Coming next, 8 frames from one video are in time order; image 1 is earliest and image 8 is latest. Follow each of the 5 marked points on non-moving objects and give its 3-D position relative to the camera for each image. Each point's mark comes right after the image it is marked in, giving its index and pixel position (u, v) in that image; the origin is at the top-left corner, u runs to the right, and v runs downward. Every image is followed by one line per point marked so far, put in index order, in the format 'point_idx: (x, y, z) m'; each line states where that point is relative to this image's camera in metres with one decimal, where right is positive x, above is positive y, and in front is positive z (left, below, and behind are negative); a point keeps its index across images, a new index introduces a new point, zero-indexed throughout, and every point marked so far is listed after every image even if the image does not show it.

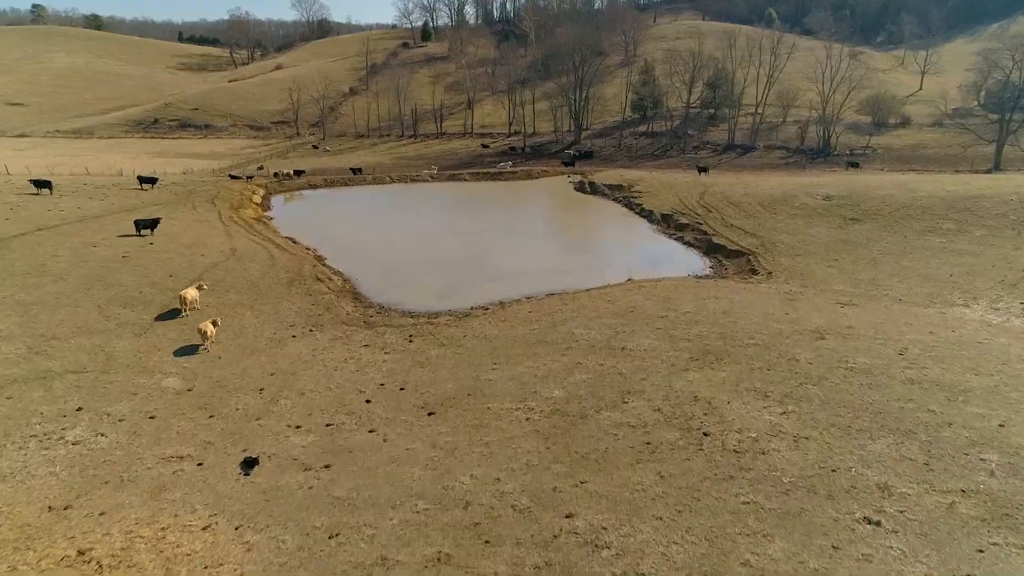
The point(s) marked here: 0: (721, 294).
0: (+5.2, -0.2, +16.8) m
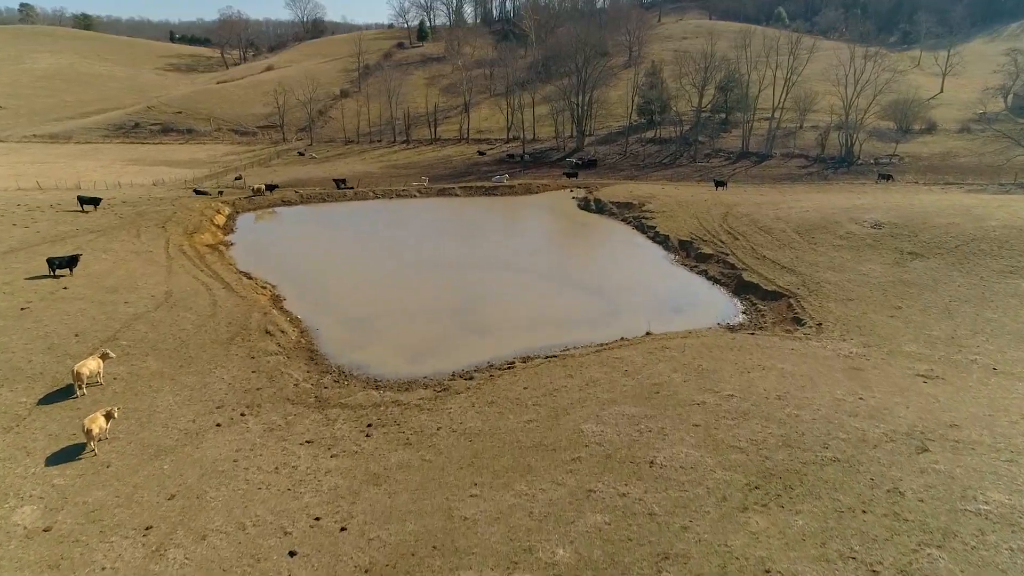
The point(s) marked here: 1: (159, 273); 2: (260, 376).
0: (+5.0, -1.4, +13.3) m
1: (-9.5, +0.4, +18.3) m
2: (-5.0, -1.8, +13.5) m
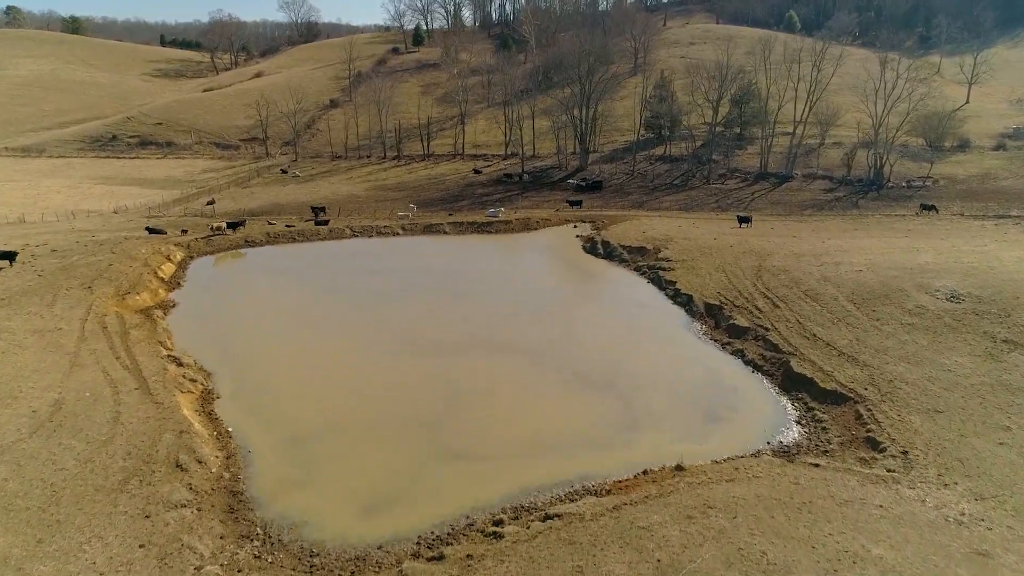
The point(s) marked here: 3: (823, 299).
0: (+4.8, -3.5, +9.5) m
1: (-9.7, -1.7, +14.6) m
2: (-5.2, -3.8, +9.8) m
3: (+8.2, -0.3, +17.8) m
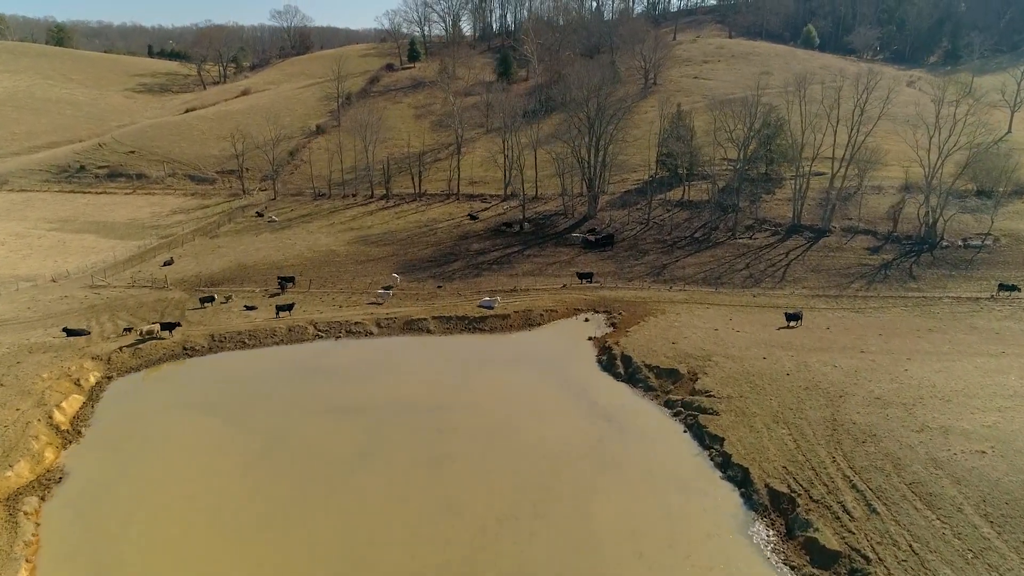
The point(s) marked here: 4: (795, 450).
0: (+4.6, -7.3, +4.4) m
1: (-9.8, -5.5, +9.6) m
2: (-5.3, -7.7, +4.7) m
3: (+8.1, -4.1, +12.8) m
4: (+6.4, -3.7, +15.4) m
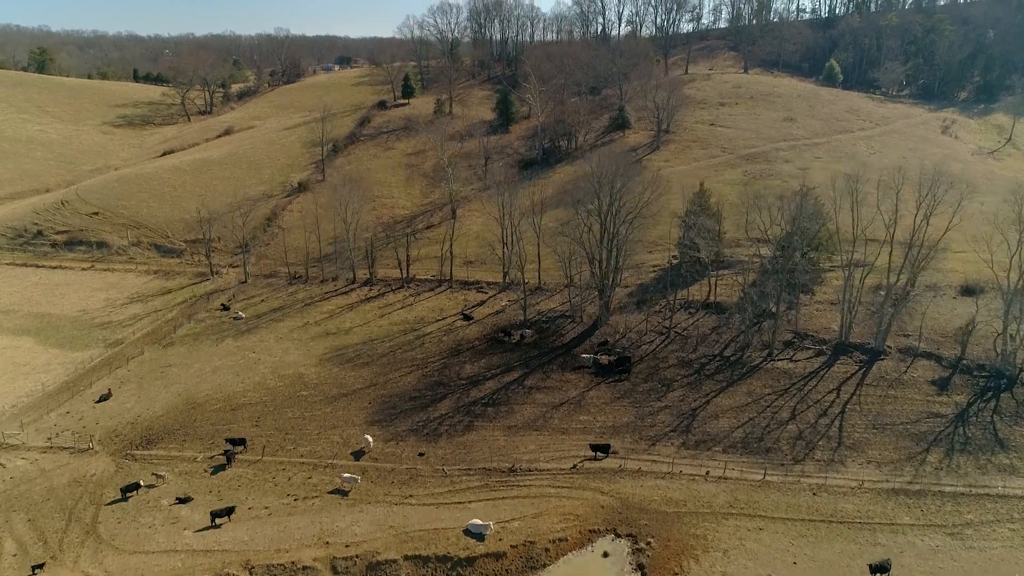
0: (+4.5, -13.6, -1.2) m
1: (-9.9, -11.7, +4.0) m
2: (-5.5, -13.9, -0.8) m
3: (+7.9, -10.4, +7.2) m
4: (+6.3, -9.9, +9.8) m
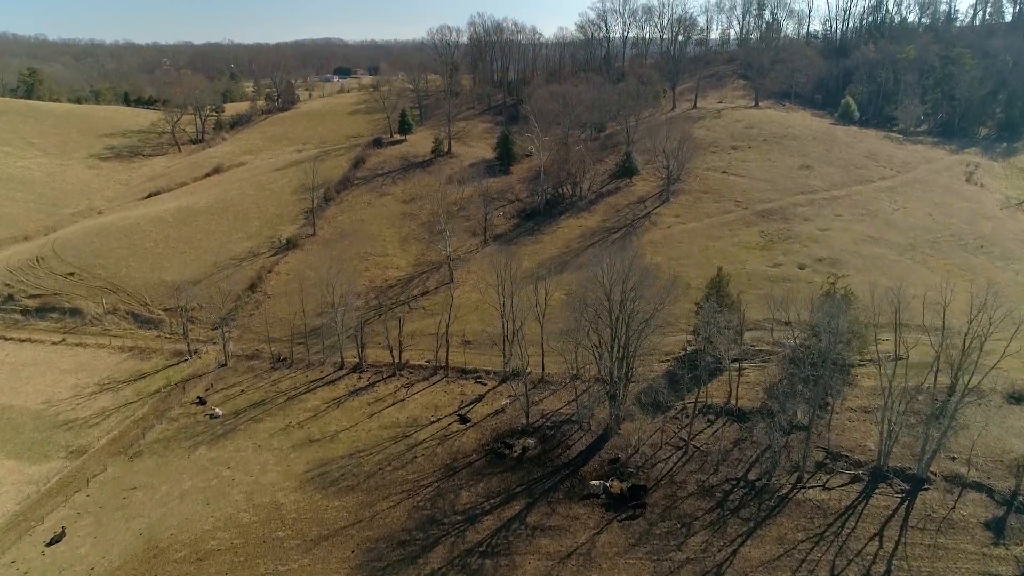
0: (+4.5, -18.7, -4.5) m
1: (-9.9, -16.9, +0.7) m
2: (-5.5, -19.1, -4.1) m
3: (+7.9, -15.5, +3.9) m
4: (+6.3, -15.0, +6.5) m
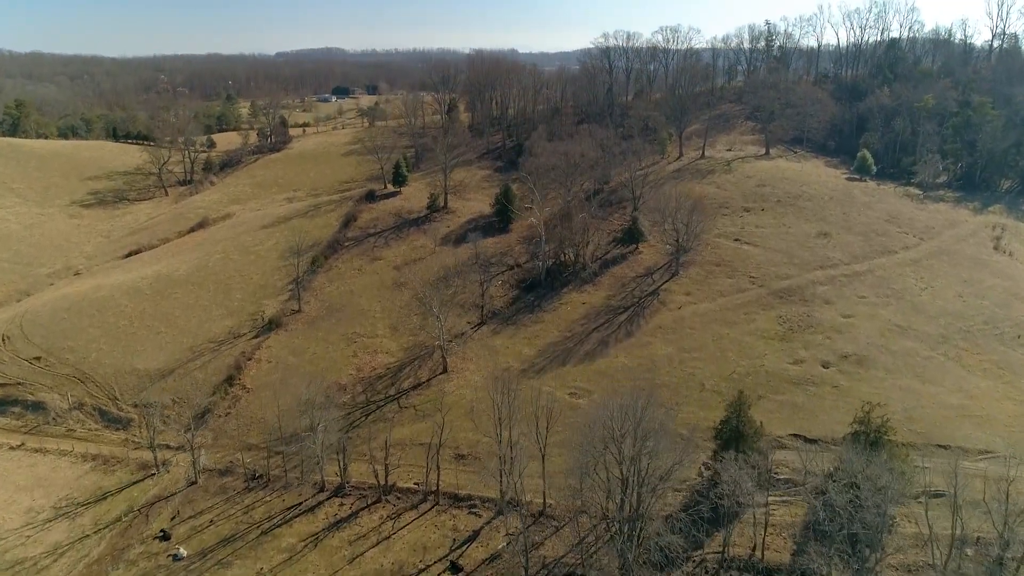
0: (+4.3, -24.5, -8.4) m
1: (-10.1, -22.7, -3.1) m
2: (-5.6, -24.8, -8.0) m
3: (+7.8, -21.3, 0.0) m
4: (+6.1, -20.9, +2.6) m
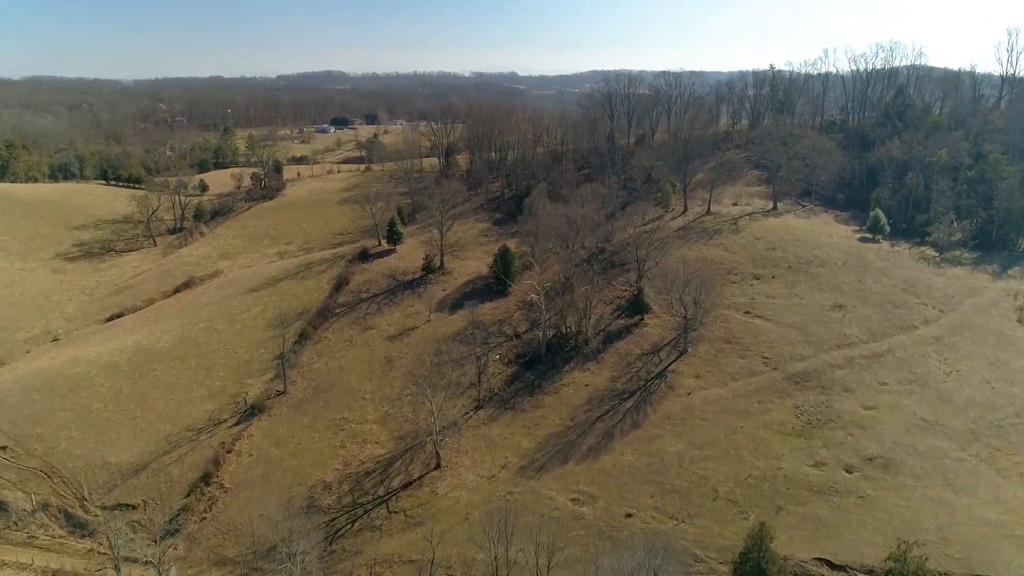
0: (+4.2, -28.7, -12.0) m
1: (-10.2, -27.1, -6.8) m
2: (-5.8, -29.1, -11.7) m
3: (+7.7, -25.8, -3.6) m
4: (+6.0, -25.4, -1.0) m
